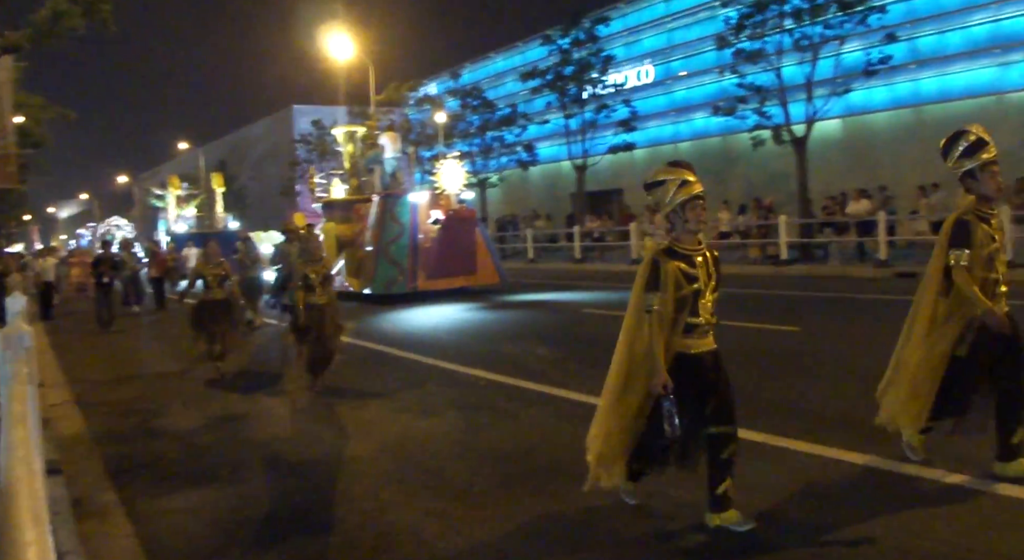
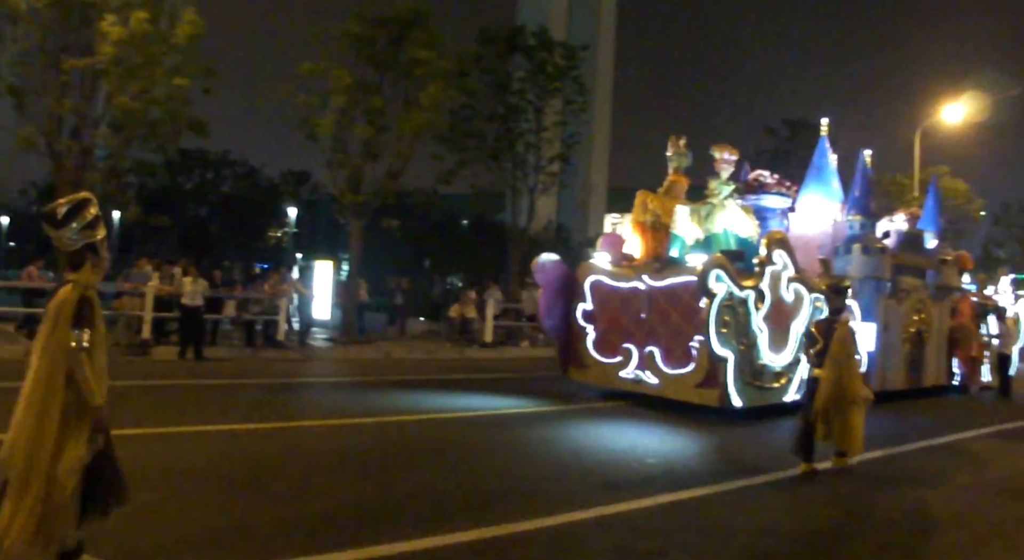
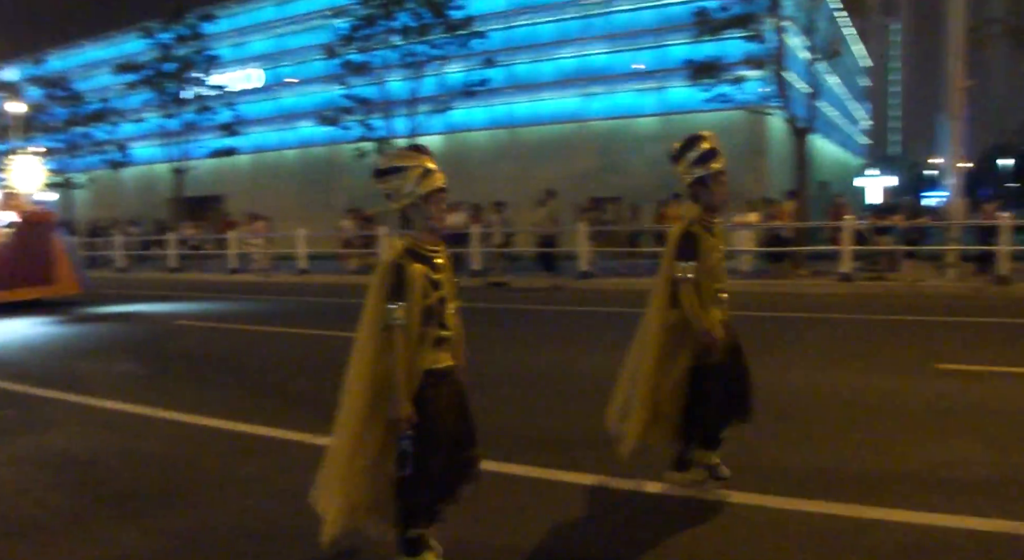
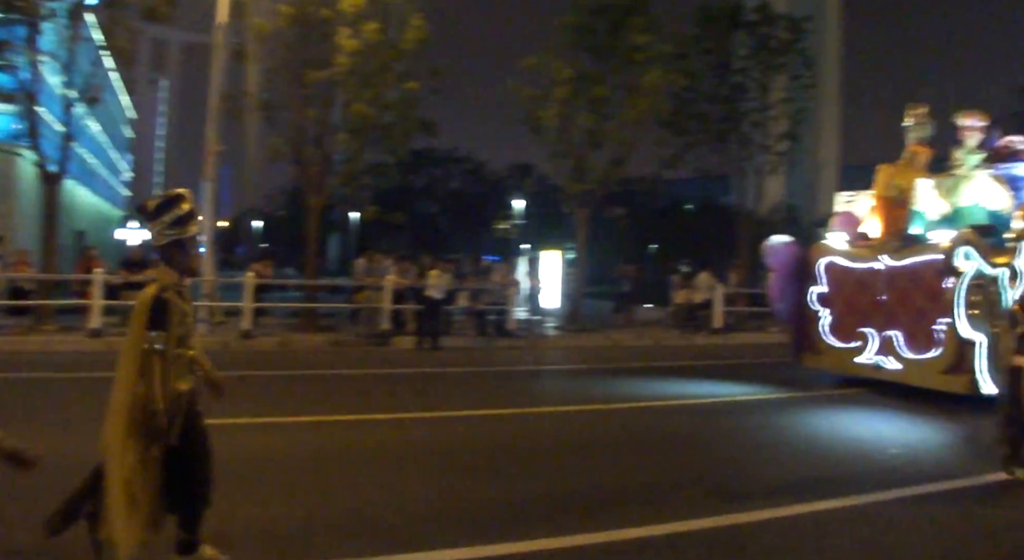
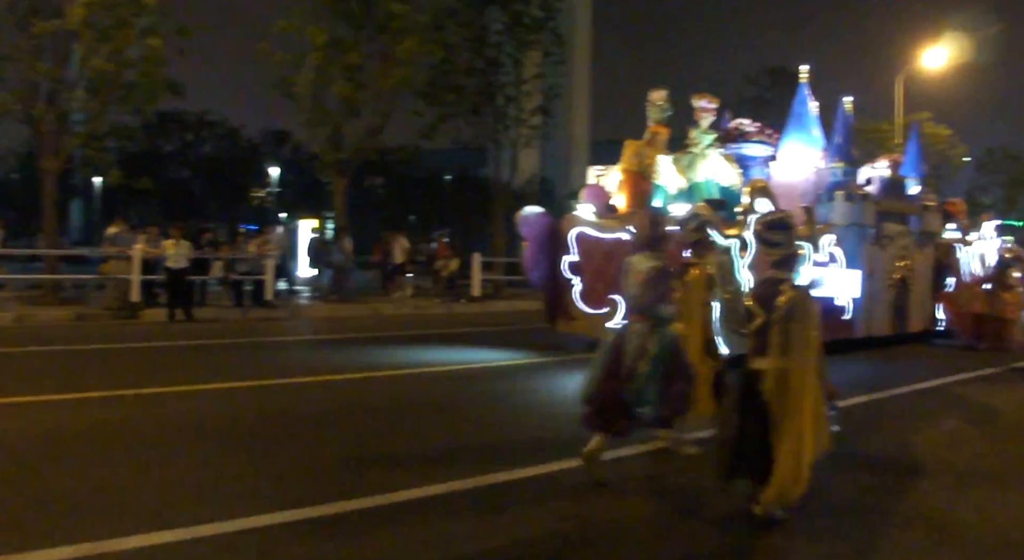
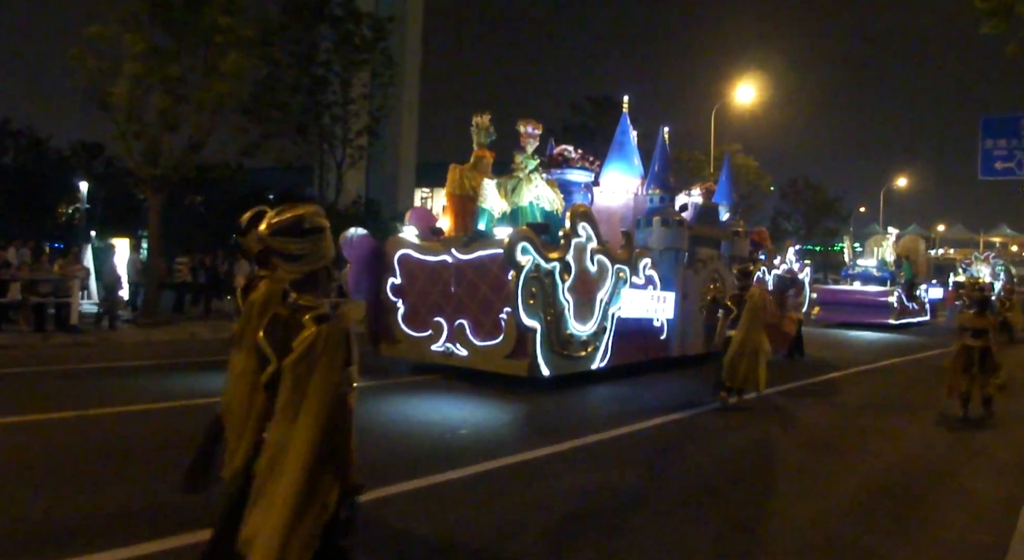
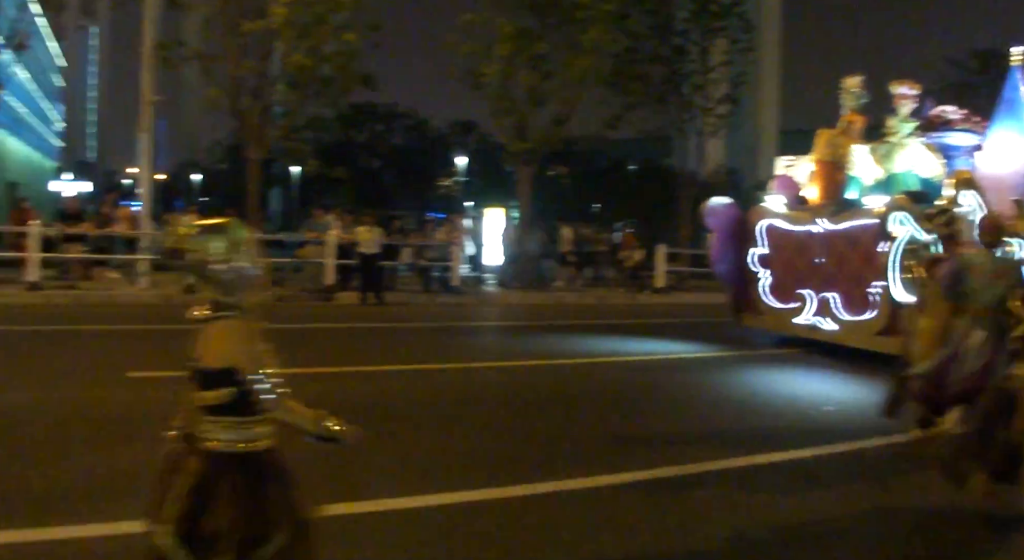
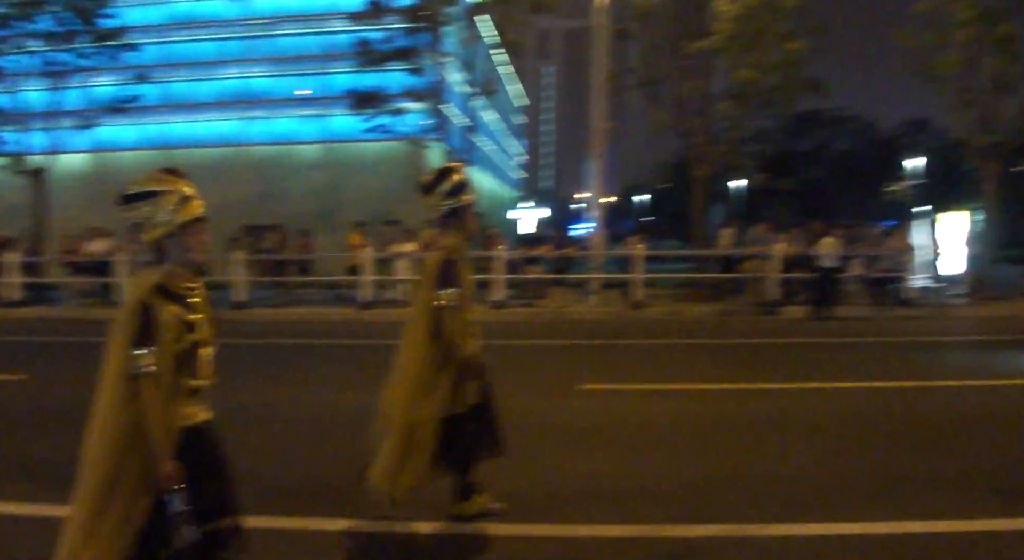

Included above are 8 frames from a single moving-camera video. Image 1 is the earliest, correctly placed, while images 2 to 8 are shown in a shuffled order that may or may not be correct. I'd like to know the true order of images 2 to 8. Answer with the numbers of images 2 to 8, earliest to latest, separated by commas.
3, 8, 4, 2, 6, 5, 7
